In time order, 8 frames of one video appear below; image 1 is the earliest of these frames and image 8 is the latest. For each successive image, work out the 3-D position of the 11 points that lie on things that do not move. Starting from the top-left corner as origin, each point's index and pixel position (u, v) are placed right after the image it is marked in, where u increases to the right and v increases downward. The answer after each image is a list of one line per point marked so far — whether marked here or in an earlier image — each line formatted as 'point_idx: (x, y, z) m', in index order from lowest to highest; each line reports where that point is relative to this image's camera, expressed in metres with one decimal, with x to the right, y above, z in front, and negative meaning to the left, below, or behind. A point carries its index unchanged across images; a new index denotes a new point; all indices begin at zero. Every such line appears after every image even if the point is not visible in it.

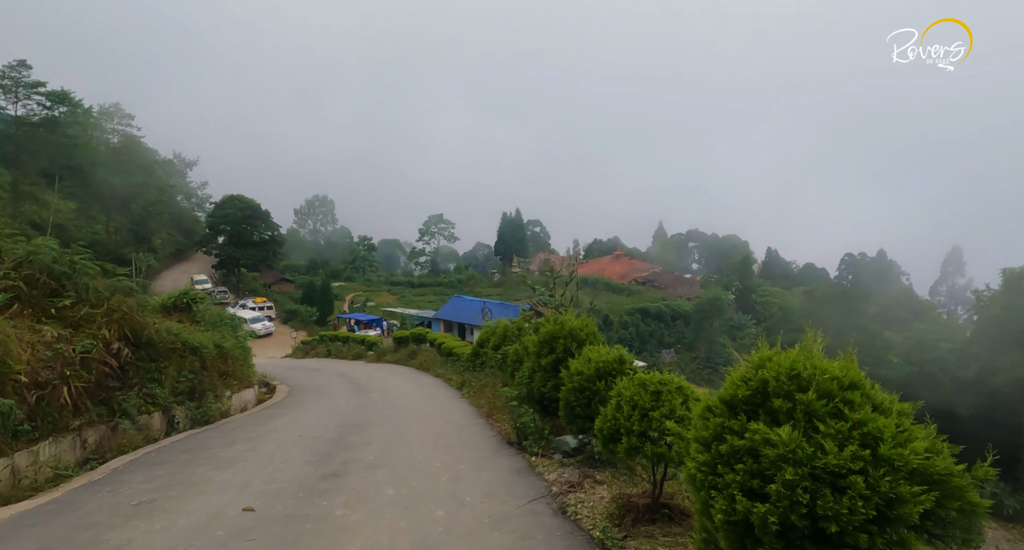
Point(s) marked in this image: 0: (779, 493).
0: (+1.0, -0.8, +2.3) m
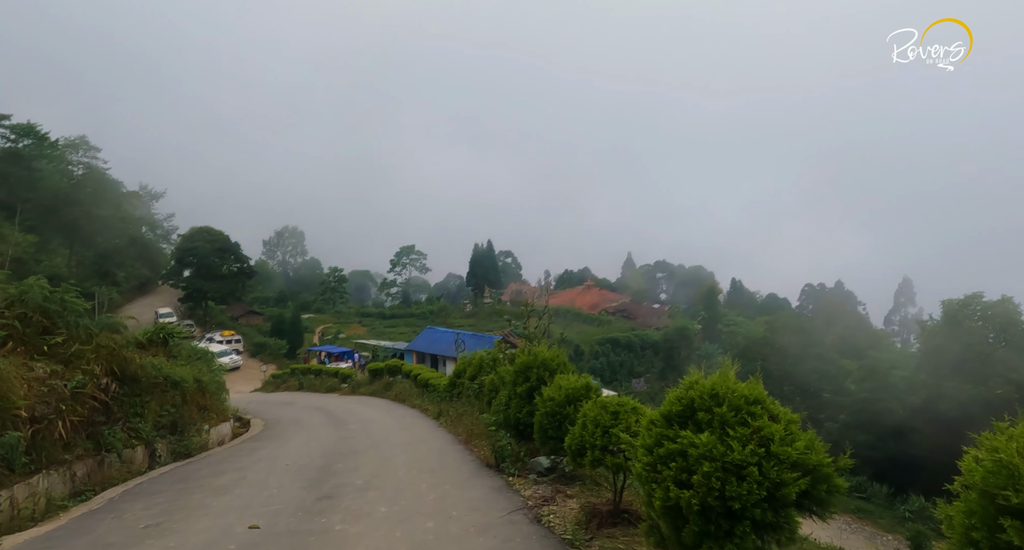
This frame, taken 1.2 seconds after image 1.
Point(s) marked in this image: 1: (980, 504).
0: (+1.0, -1.0, +3.0) m
1: (+1.7, -0.8, +2.3) m
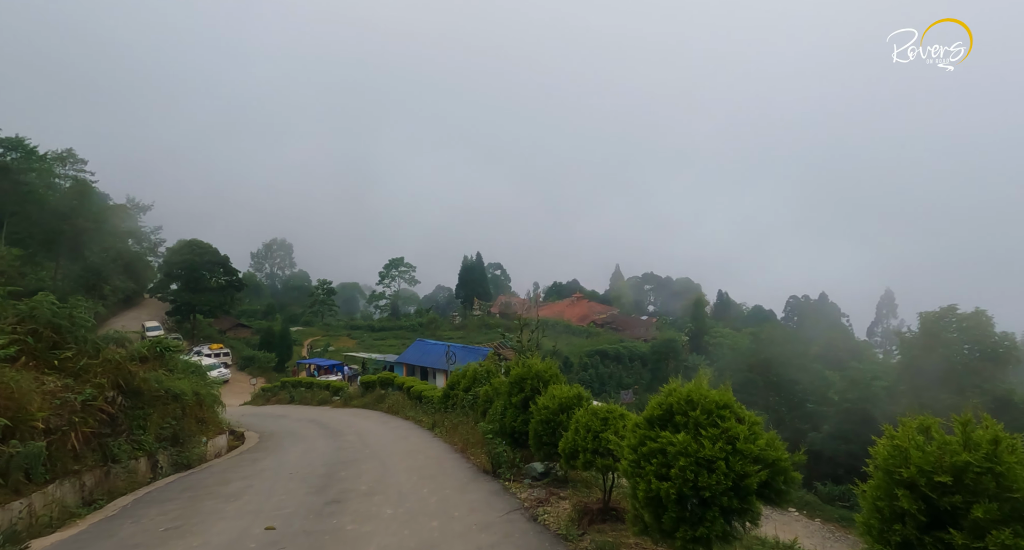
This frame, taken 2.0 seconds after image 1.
0: (+1.0, -1.2, +3.5) m
1: (+1.7, -0.9, +2.8) m
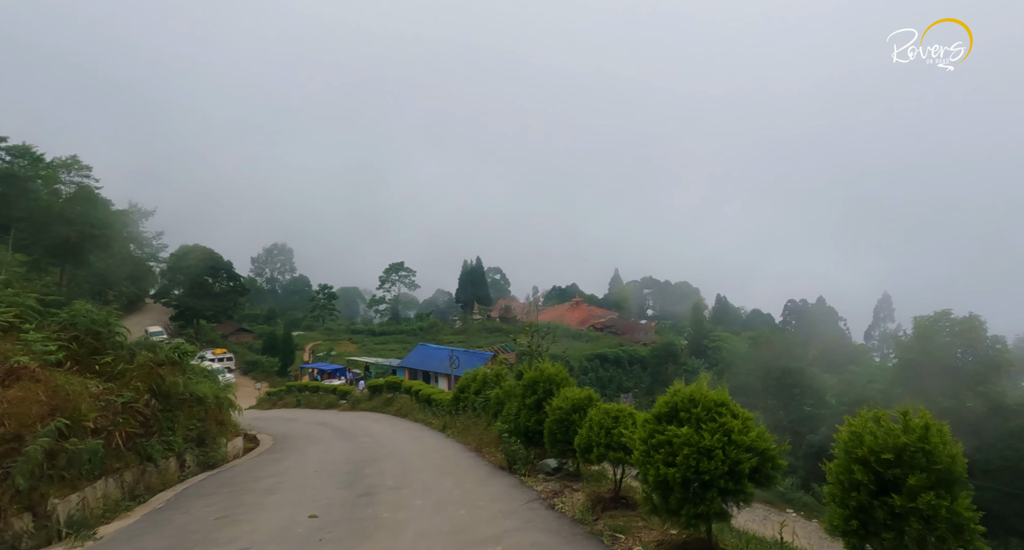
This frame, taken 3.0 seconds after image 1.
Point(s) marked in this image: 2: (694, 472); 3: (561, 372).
0: (+1.2, -1.3, +4.2) m
1: (+1.9, -1.1, +3.5) m
2: (+1.3, -1.4, +4.1) m
3: (+0.7, -1.4, +8.7) m
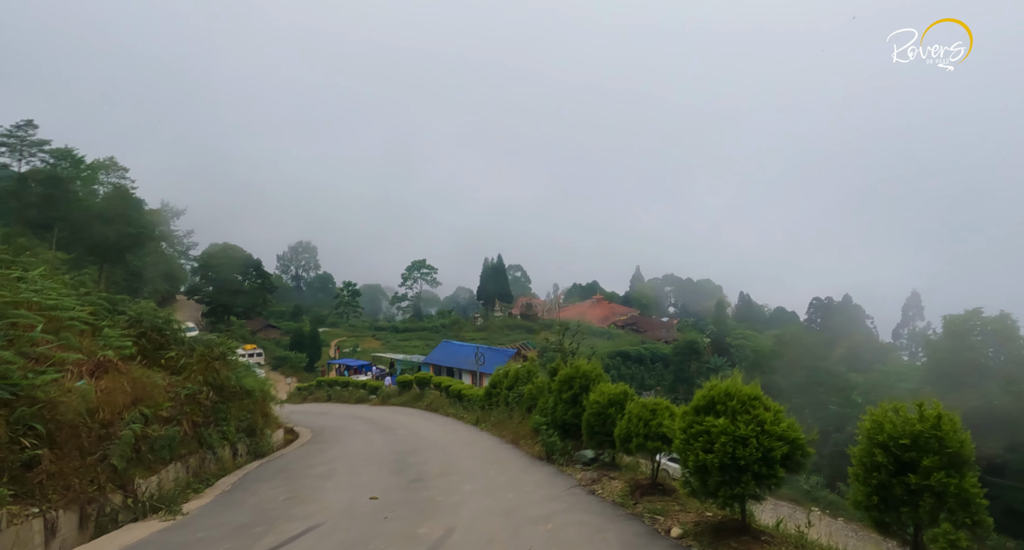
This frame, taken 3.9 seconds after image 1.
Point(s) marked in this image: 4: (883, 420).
0: (+1.6, -1.4, +4.7) m
1: (+2.4, -1.1, +3.9) m
2: (+1.7, -1.4, +4.6) m
3: (+1.3, -1.5, +9.2) m
4: (+2.4, -1.0, +3.9) m
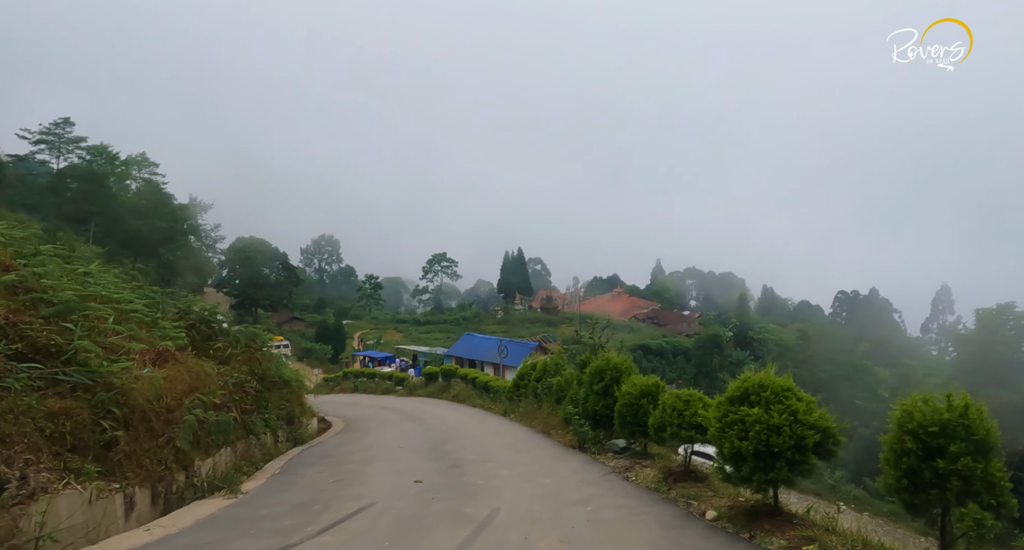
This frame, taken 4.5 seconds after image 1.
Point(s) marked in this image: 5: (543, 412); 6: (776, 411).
0: (+2.0, -1.3, +4.9) m
1: (+2.7, -1.1, +4.2) m
2: (+2.1, -1.4, +4.9) m
3: (+1.8, -1.4, +9.5) m
4: (+2.8, -0.9, +4.1) m
5: (+0.7, -3.0, +12.9) m
6: (+2.2, -1.1, +5.0) m
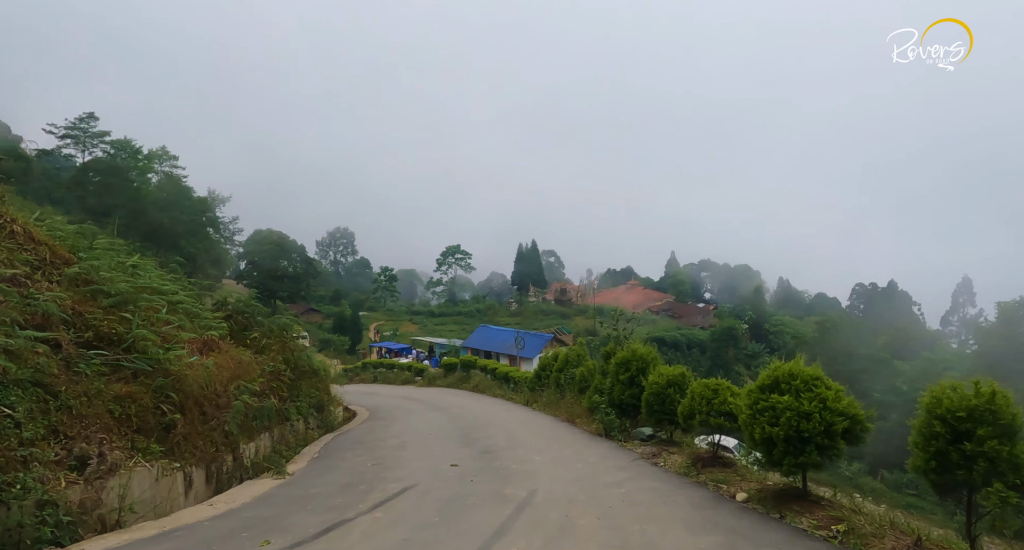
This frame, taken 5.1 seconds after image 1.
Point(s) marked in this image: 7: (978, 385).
0: (+2.4, -1.3, +5.2) m
1: (+3.1, -1.1, +4.4) m
2: (+2.5, -1.3, +5.1) m
3: (+2.3, -1.3, +9.7) m
4: (+3.1, -0.9, +4.3) m
5: (+1.2, -2.8, +13.1) m
6: (+2.6, -1.1, +5.2) m
7: (+3.3, -0.8, +4.2) m
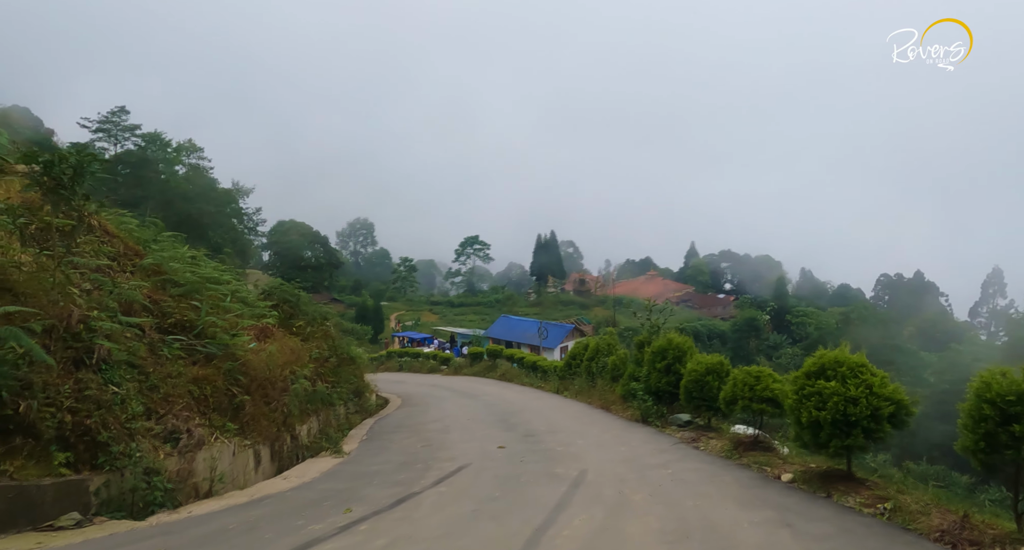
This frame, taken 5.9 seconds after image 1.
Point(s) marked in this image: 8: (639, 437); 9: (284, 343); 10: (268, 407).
0: (+2.9, -1.2, +5.4) m
1: (+3.6, -1.0, +4.6) m
2: (+3.0, -1.3, +5.4) m
3: (+3.0, -1.1, +10.0) m
4: (+3.7, -0.8, +4.5) m
5: (+2.0, -2.6, +13.4) m
6: (+3.1, -1.0, +5.4) m
7: (+3.8, -0.7, +4.4) m
8: (+1.8, -2.4, +8.5) m
9: (-3.8, -1.1, +9.7) m
10: (-3.1, -1.7, +7.6) m
